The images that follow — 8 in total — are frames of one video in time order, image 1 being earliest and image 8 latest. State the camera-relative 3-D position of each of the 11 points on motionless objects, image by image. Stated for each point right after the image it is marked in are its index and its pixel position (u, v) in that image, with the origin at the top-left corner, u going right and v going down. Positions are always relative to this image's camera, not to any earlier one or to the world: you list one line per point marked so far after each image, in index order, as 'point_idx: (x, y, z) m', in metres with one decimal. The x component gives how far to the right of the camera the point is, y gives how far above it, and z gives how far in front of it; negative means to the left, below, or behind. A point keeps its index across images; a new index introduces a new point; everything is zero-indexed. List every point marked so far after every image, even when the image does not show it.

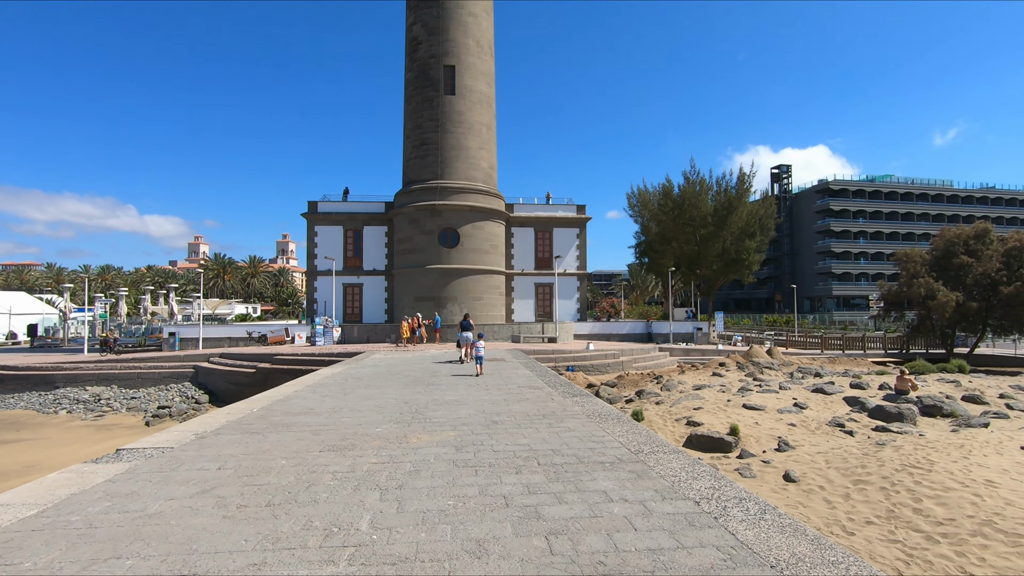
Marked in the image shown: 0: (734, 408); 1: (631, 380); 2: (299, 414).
0: (+5.4, -2.9, +13.1) m
1: (+3.9, -2.9, +17.3) m
2: (-2.9, -1.7, +7.3) m
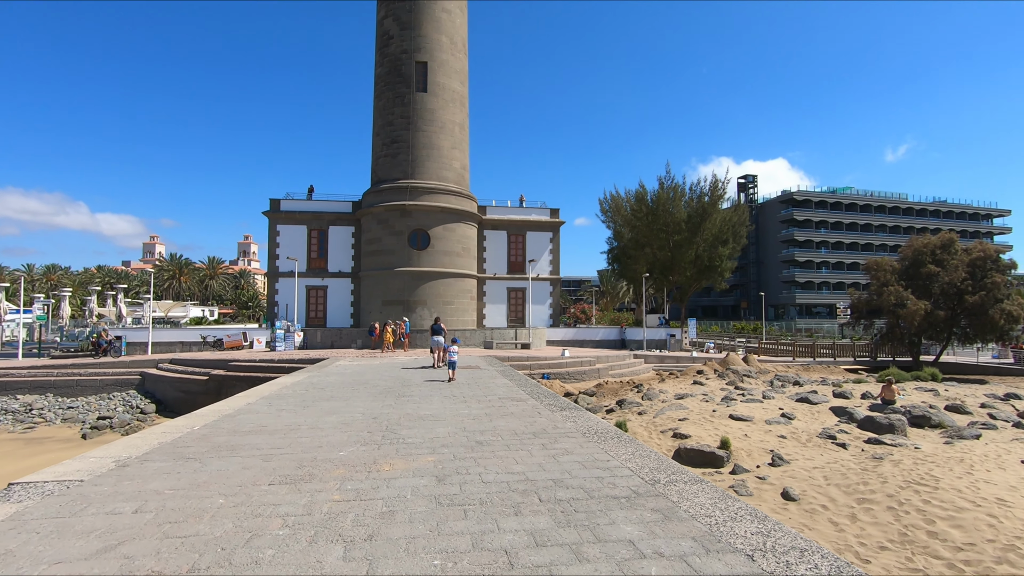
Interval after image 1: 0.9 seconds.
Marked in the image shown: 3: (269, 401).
0: (+4.9, -3.1, +12.6) m
1: (+3.1, -3.1, +16.7) m
2: (-3.1, -1.7, +6.3) m
3: (-3.9, -1.8, +8.7) m
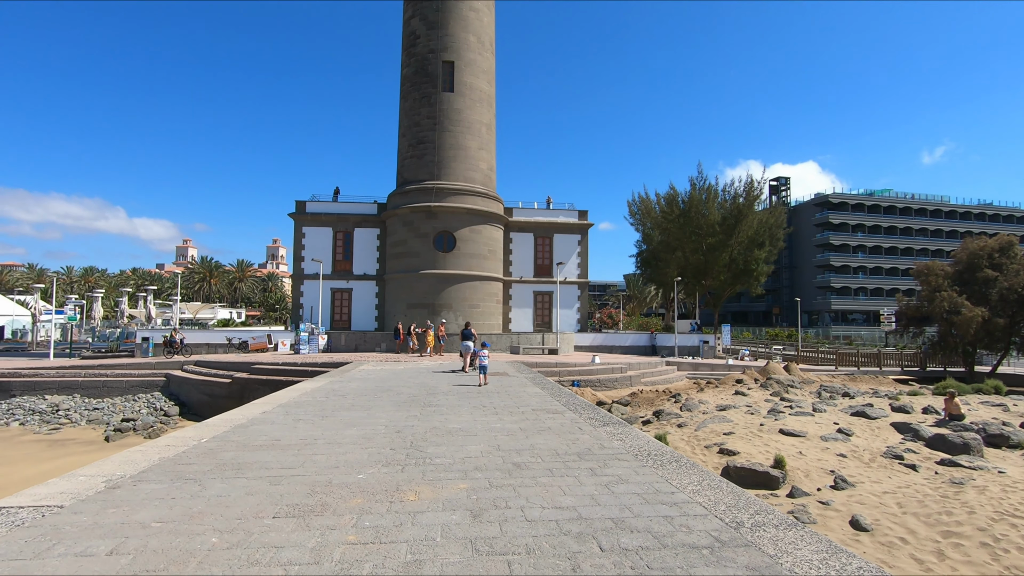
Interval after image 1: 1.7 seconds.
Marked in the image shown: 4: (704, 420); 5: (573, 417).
0: (+5.6, -3.1, +11.6) m
1: (+3.9, -3.2, +15.7) m
2: (-2.6, -1.7, +5.6) m
3: (-3.4, -1.8, +8.1) m
4: (+4.6, -3.2, +13.0) m
5: (+0.9, -1.8, +7.5) m
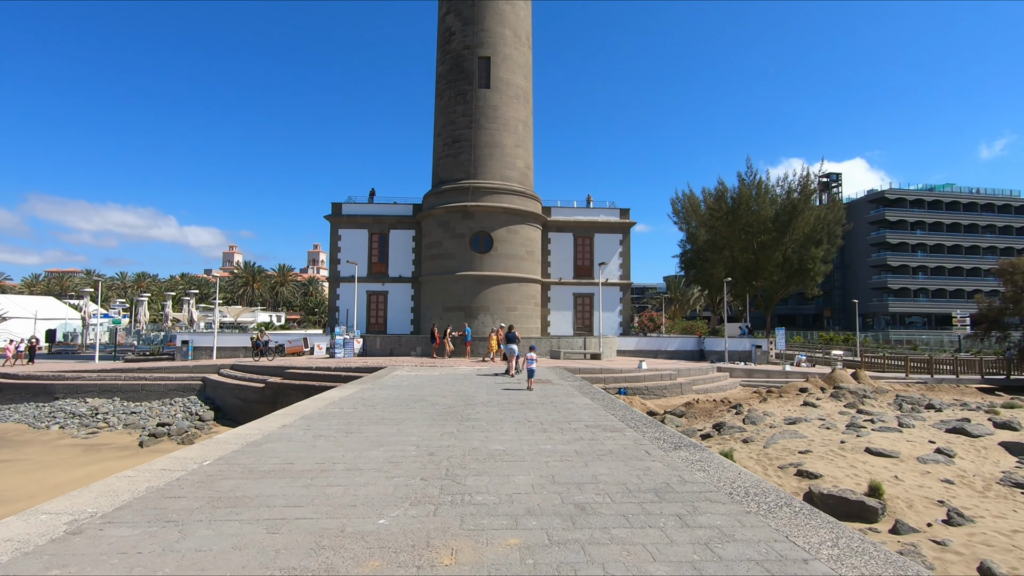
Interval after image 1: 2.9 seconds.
0: (+6.4, -3.1, +10.1) m
1: (+5.1, -3.2, +14.4) m
2: (-2.2, -1.6, +4.7) m
3: (-2.7, -1.8, +7.2) m
4: (+5.6, -3.2, +11.6) m
5: (+1.5, -1.8, +6.4) m
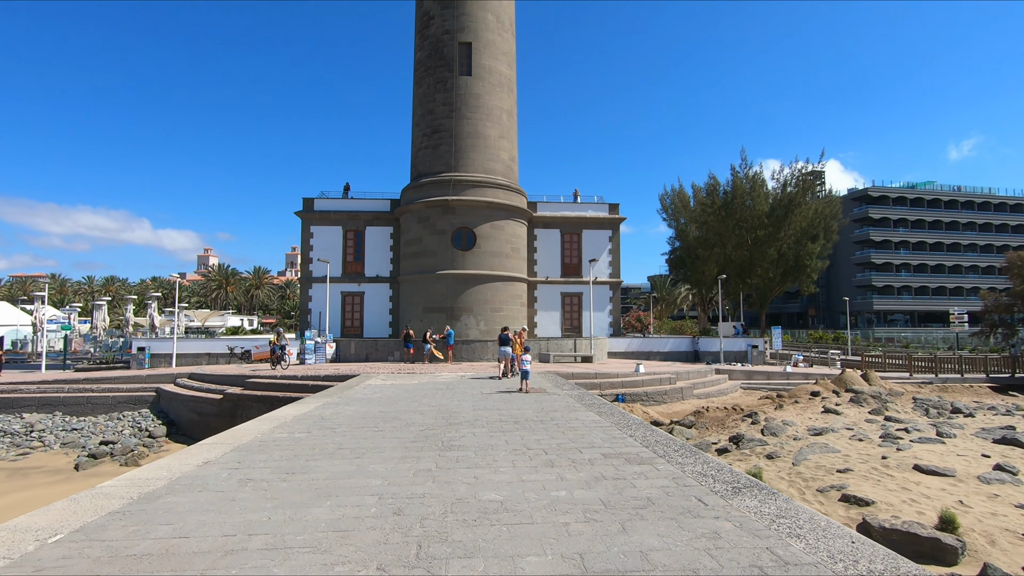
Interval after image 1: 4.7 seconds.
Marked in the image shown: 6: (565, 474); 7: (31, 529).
0: (+6.3, -2.9, +8.7) m
1: (+4.8, -3.1, +12.9) m
2: (-2.1, -1.5, +3.0) m
3: (-2.8, -1.7, +5.5) m
4: (+5.4, -3.0, +10.1) m
5: (+1.5, -1.7, +4.8) m
6: (+0.5, -1.7, +4.9) m
7: (-3.2, -1.6, +3.6) m
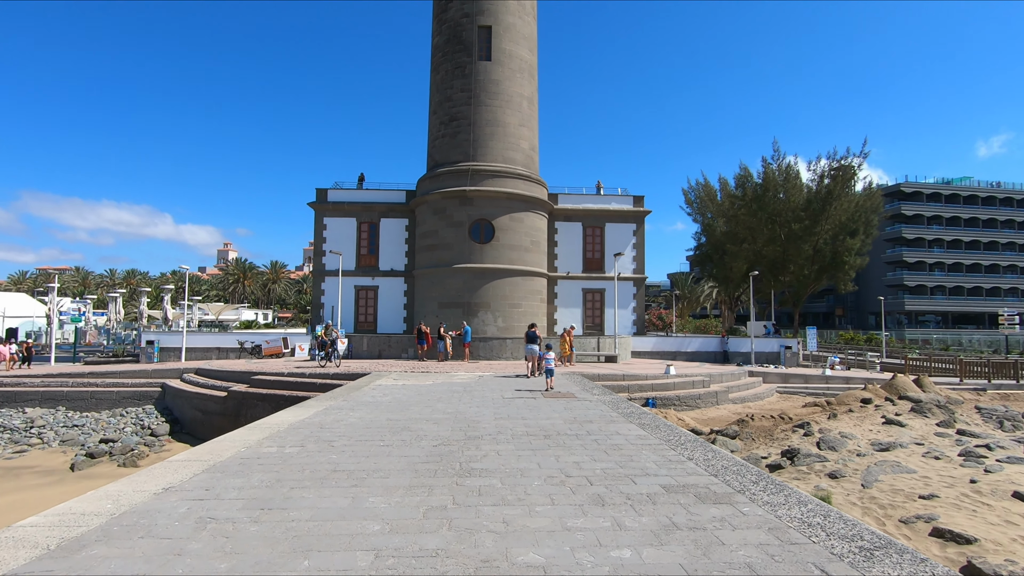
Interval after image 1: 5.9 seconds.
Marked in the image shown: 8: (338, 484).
0: (+6.7, -2.9, +7.3) m
1: (+5.3, -3.0, +11.6) m
2: (-1.9, -1.4, +1.9) m
3: (-2.5, -1.6, +4.4) m
4: (+5.8, -3.0, +8.8) m
5: (+1.7, -1.6, +3.6) m
6: (+0.8, -1.6, +3.7) m
7: (-2.9, -1.5, +2.5) m
8: (-1.4, -1.6, +4.5) m
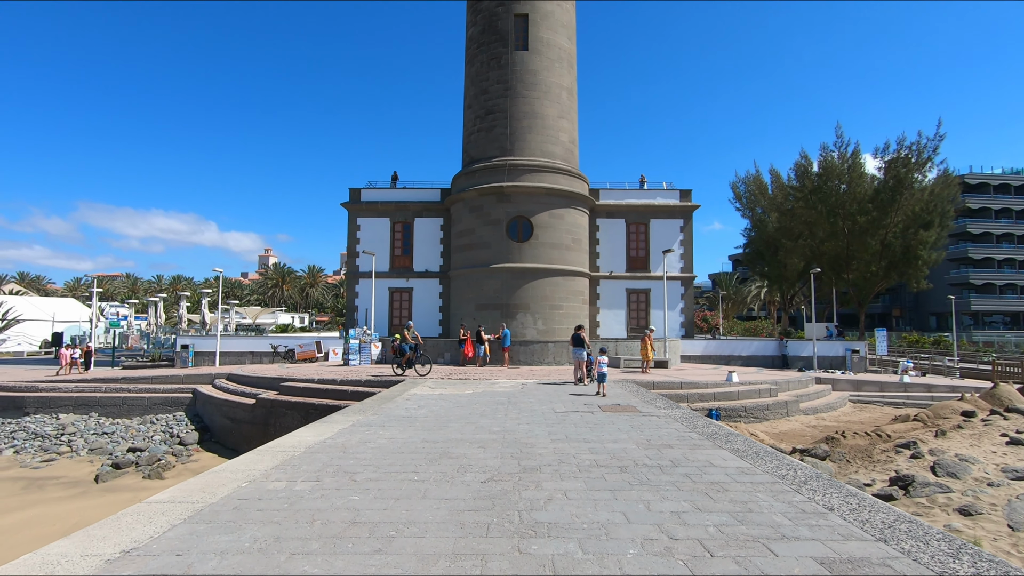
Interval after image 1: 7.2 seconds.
0: (+7.4, -2.8, +5.6) m
1: (+6.2, -2.9, +9.9) m
2: (-1.5, -1.4, +0.7) m
3: (-2.0, -1.6, +3.3) m
4: (+6.6, -2.9, +7.1) m
5: (+2.2, -1.5, +2.2) m
6: (+1.2, -1.5, +2.3) m
7: (-2.6, -1.4, +1.4) m
8: (-0.9, -1.6, +3.2) m
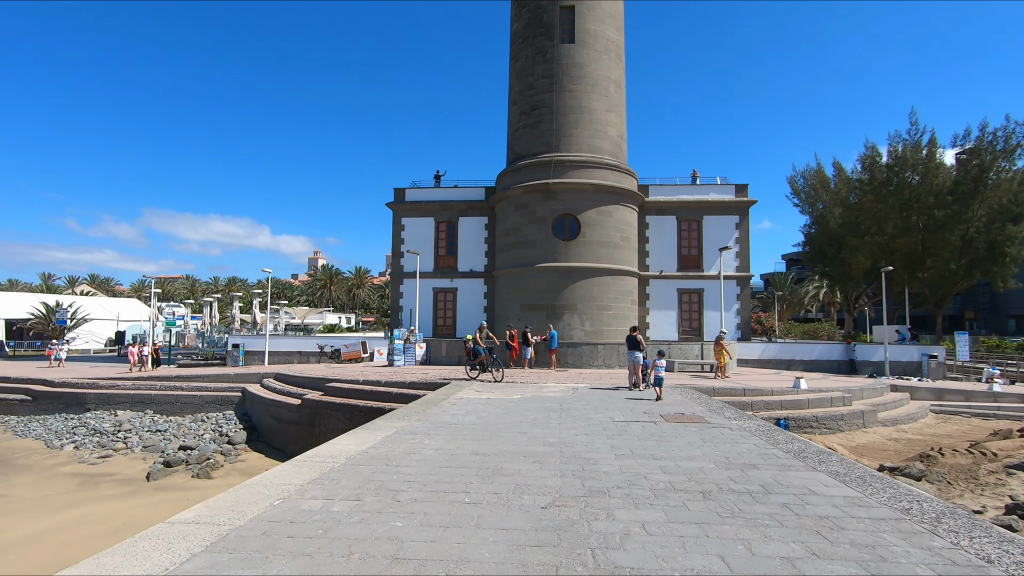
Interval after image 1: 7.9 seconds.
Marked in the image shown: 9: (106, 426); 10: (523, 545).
0: (+7.9, -2.7, +4.4) m
1: (+7.1, -2.8, +8.8) m
2: (-1.4, -1.3, +0.2) m
3: (-1.6, -1.5, +2.8) m
4: (+7.3, -2.8, +5.9) m
5: (+2.5, -1.4, +1.4) m
6: (+1.5, -1.4, +1.6) m
7: (-2.3, -1.4, +1.0) m
8: (-0.6, -1.5, +2.7) m
9: (-12.8, -4.3, +17.0) m
10: (+0.1, -1.5, +3.3) m
